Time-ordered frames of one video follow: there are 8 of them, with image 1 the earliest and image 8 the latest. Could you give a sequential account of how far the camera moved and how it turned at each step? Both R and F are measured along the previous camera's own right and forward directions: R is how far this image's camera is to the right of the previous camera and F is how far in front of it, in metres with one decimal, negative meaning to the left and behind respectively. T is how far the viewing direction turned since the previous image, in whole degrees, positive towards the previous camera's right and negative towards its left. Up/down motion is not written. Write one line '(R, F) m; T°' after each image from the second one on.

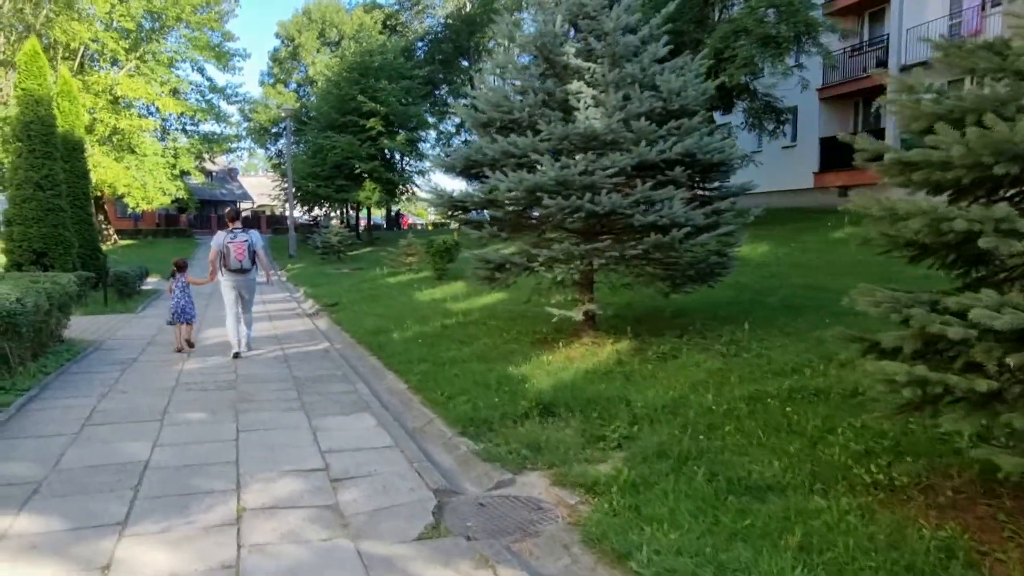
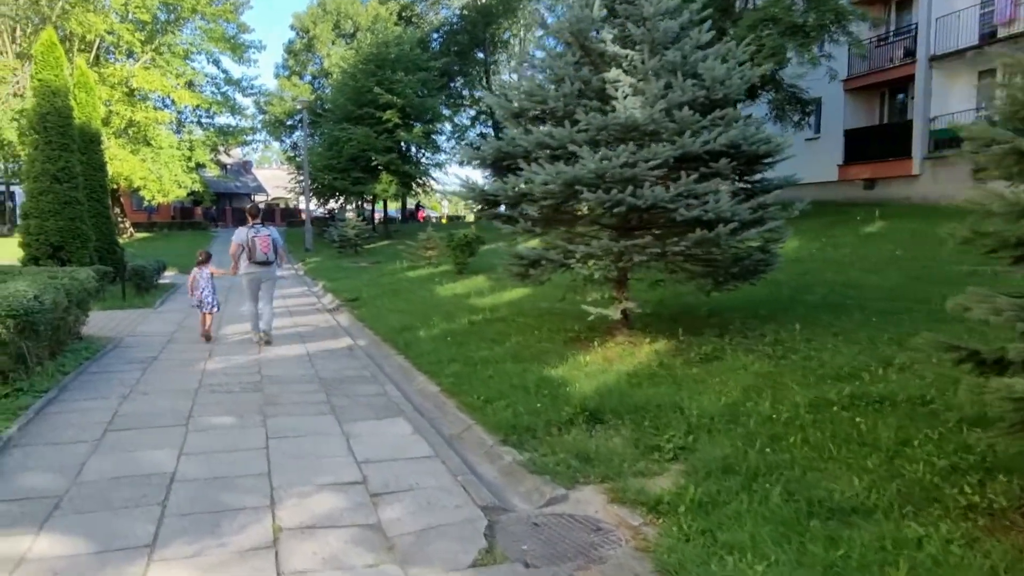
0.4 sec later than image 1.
(-0.2, +0.3) m; -1°
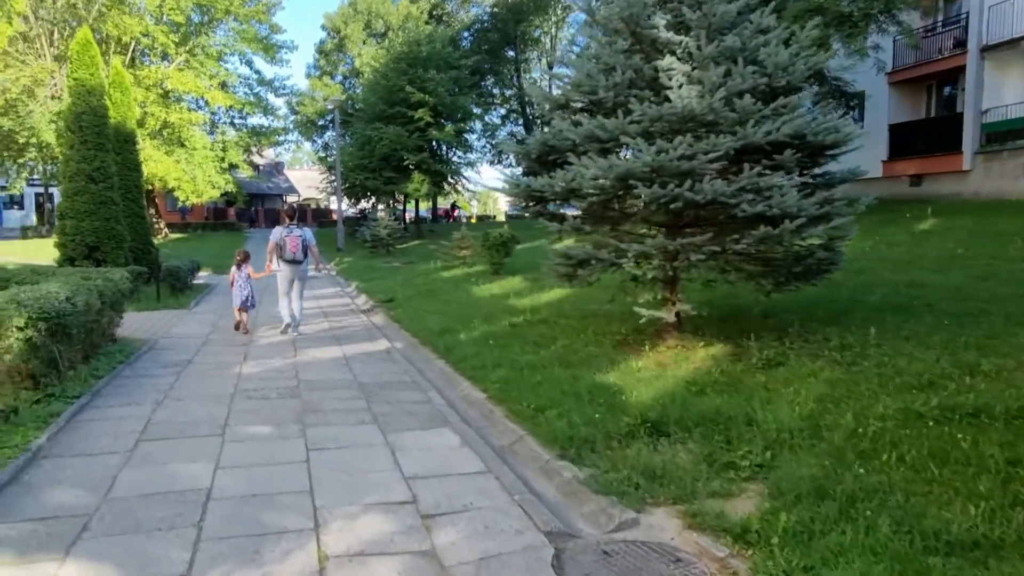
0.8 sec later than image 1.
(-0.2, +0.3) m; -2°
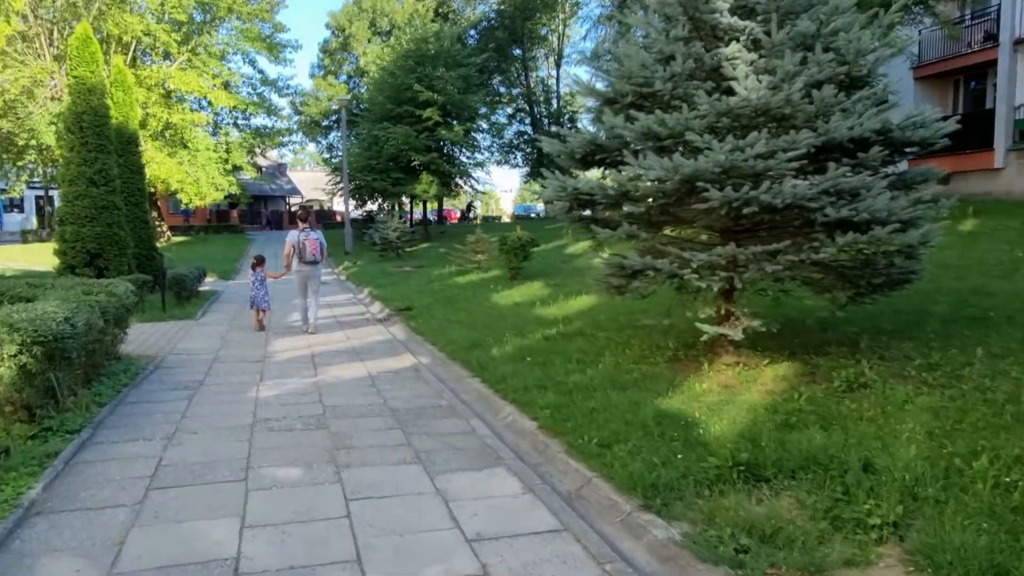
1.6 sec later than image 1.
(-0.4, +0.6) m; 0°
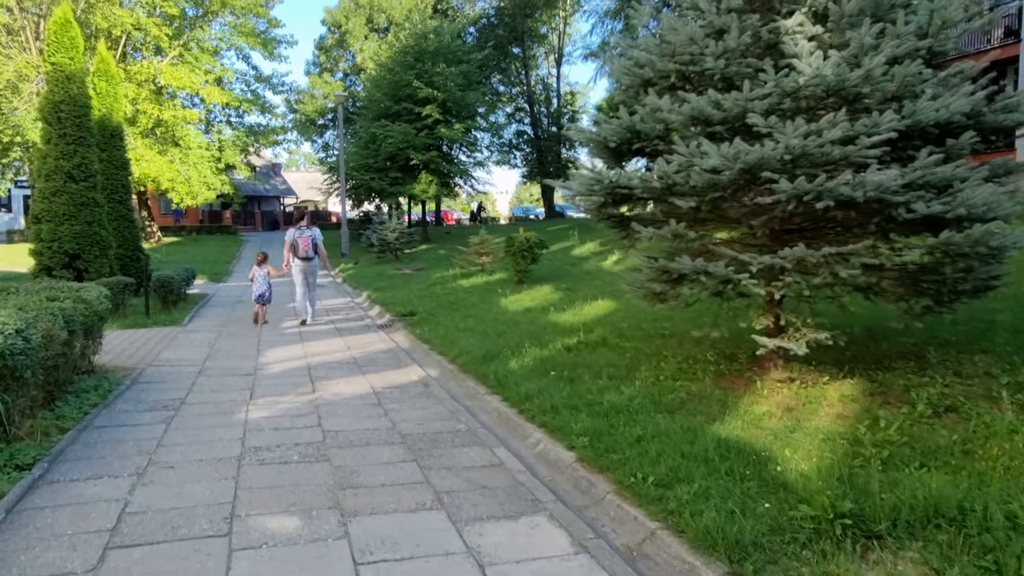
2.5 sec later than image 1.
(-0.2, +0.8) m; 0°
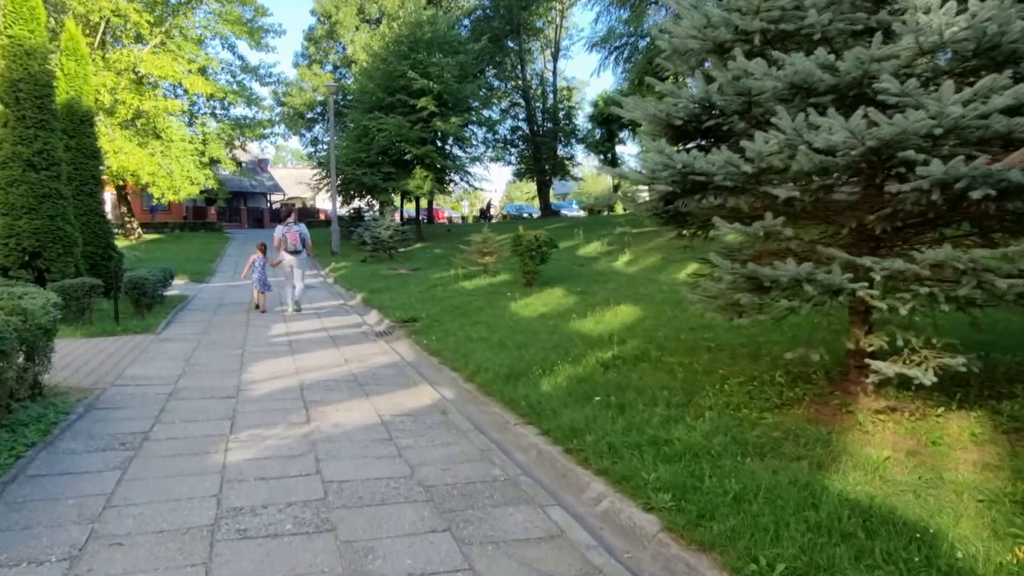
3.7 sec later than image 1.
(-0.4, +1.1) m; +1°
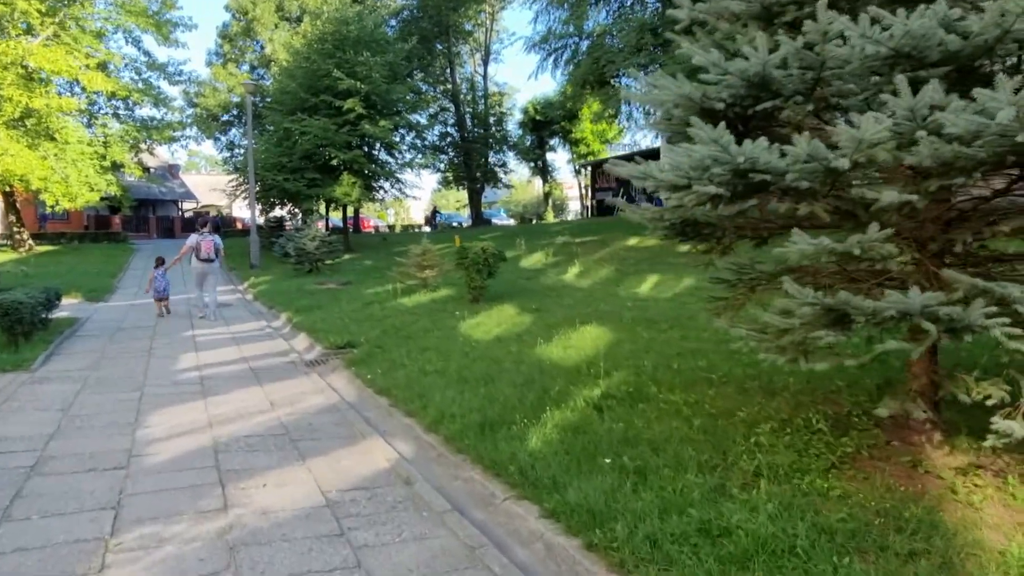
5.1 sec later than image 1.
(-0.3, +1.2) m; +6°
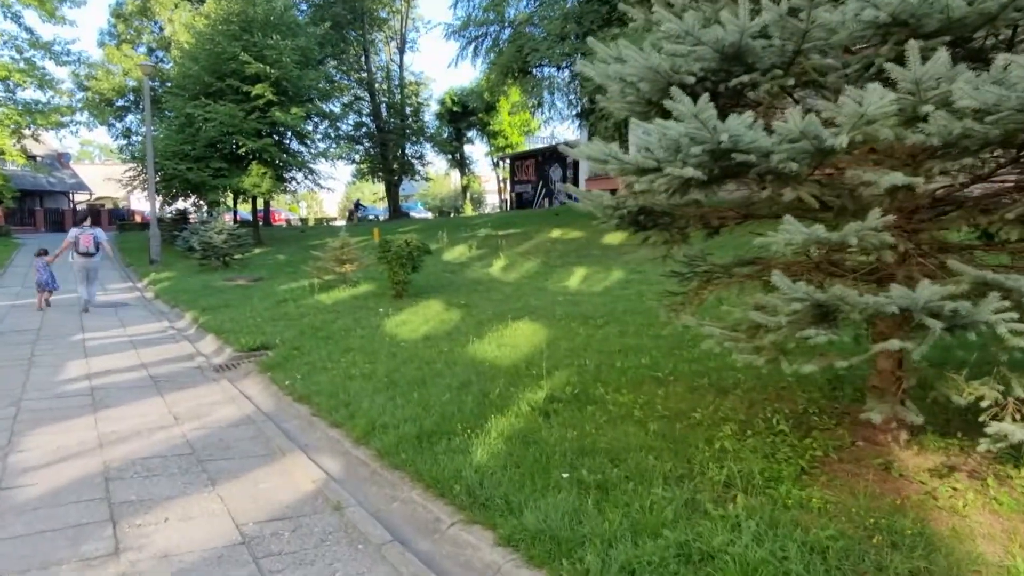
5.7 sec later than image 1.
(-0.1, +0.5) m; +6°
